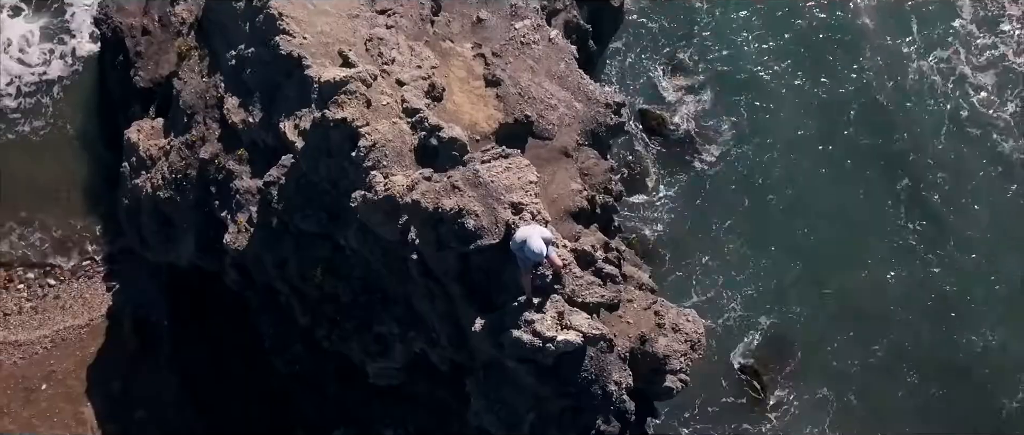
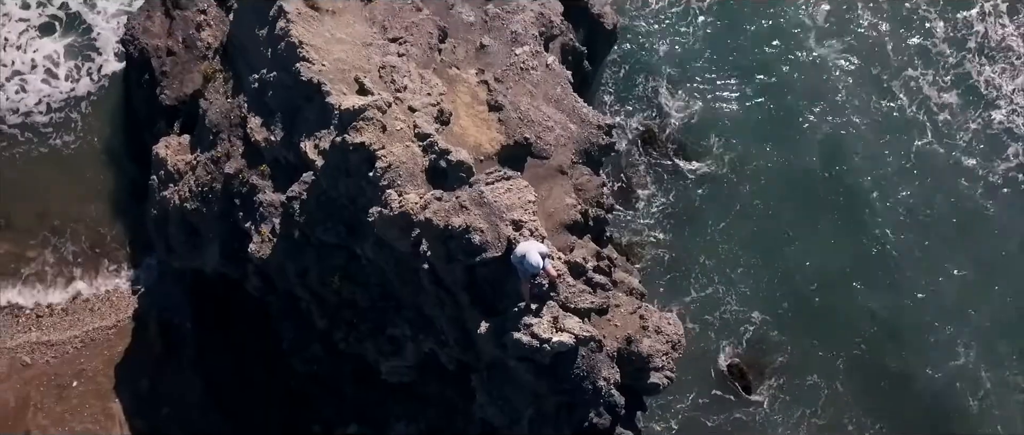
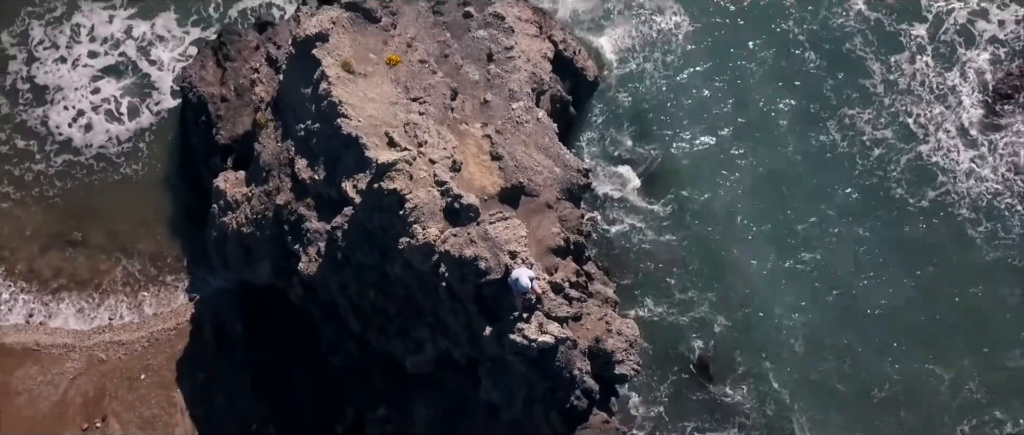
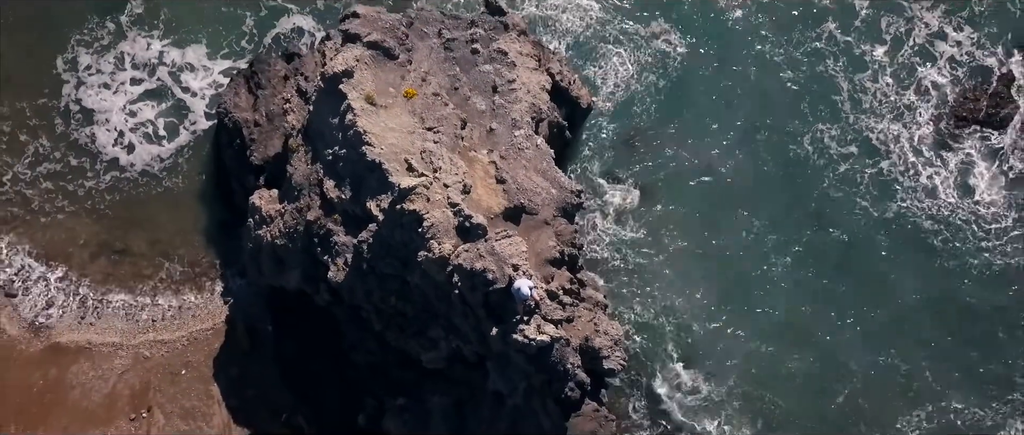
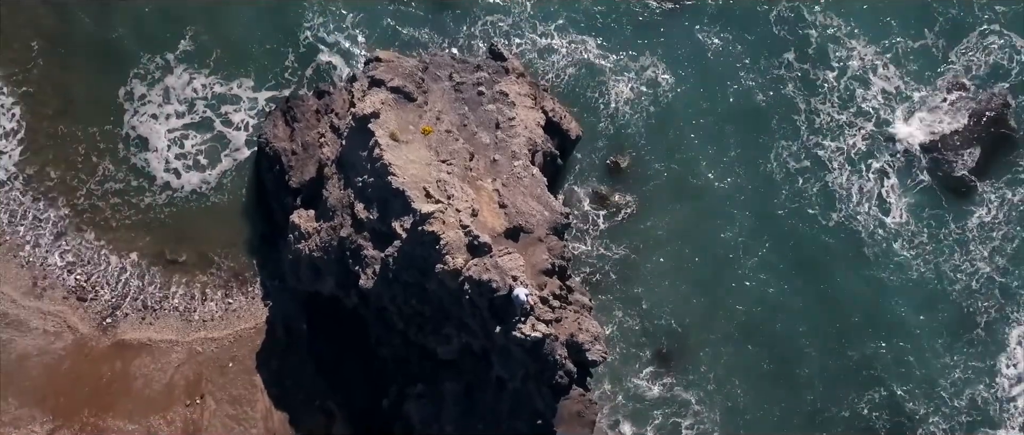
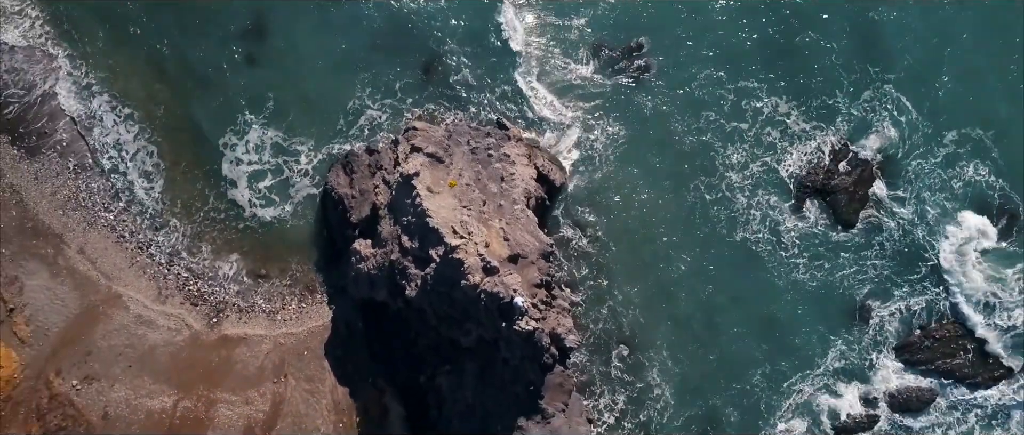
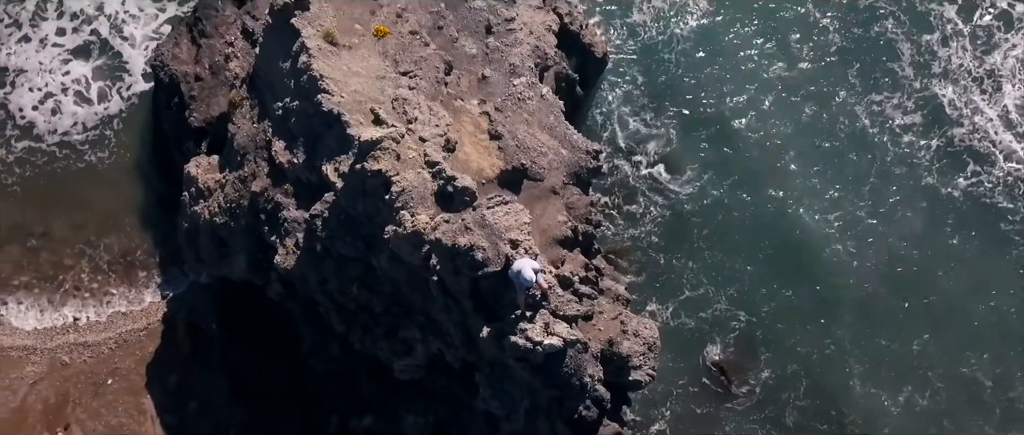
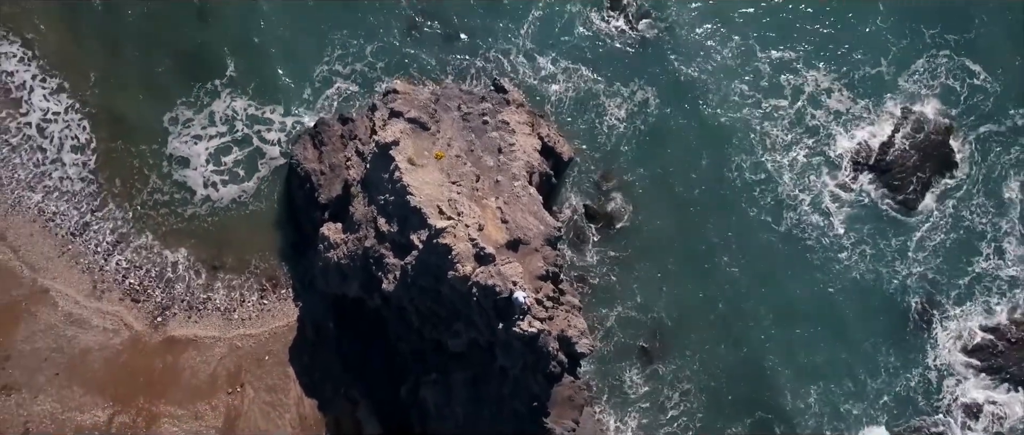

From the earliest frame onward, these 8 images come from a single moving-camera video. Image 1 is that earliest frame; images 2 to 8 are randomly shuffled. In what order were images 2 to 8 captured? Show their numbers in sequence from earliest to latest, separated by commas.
2, 7, 3, 4, 5, 8, 6
